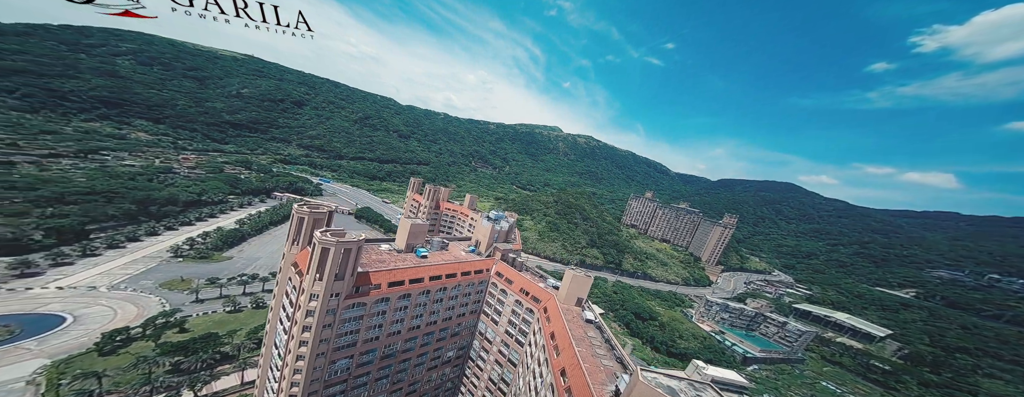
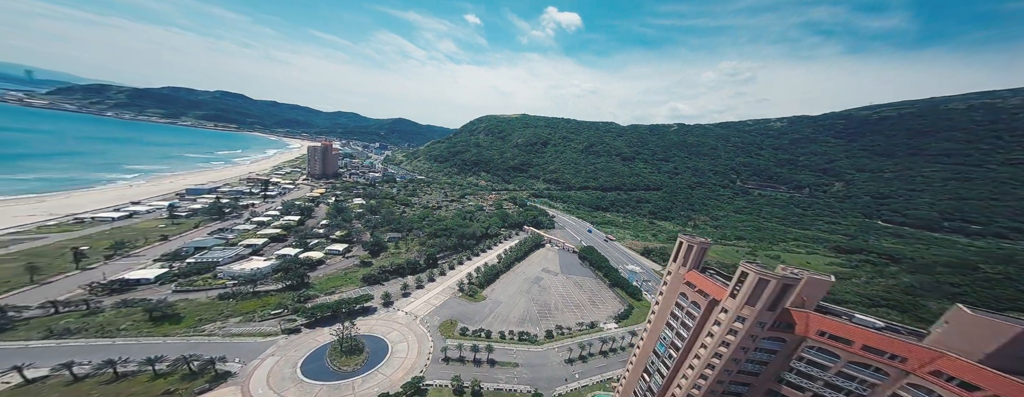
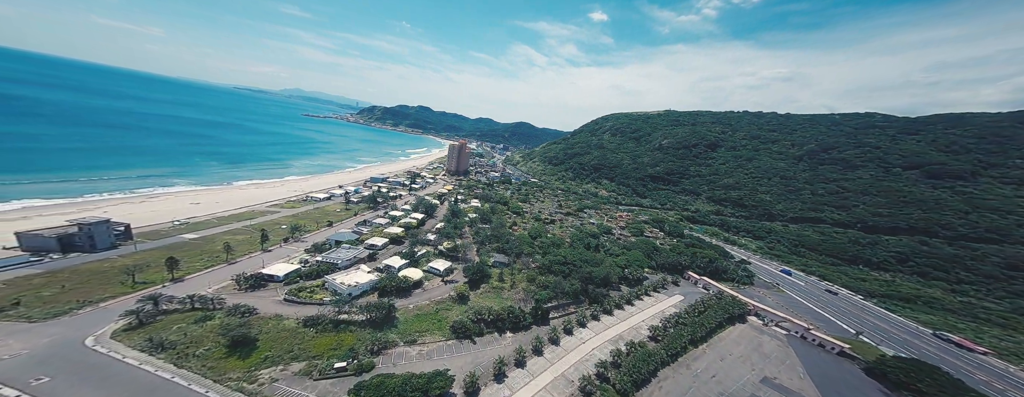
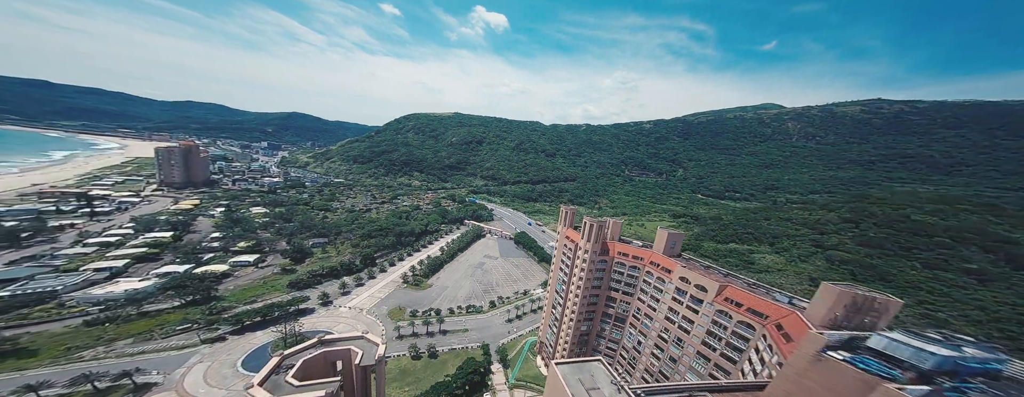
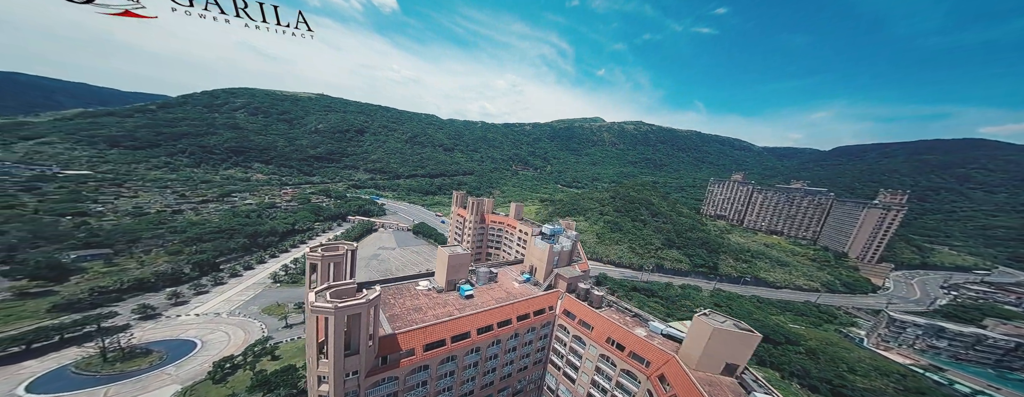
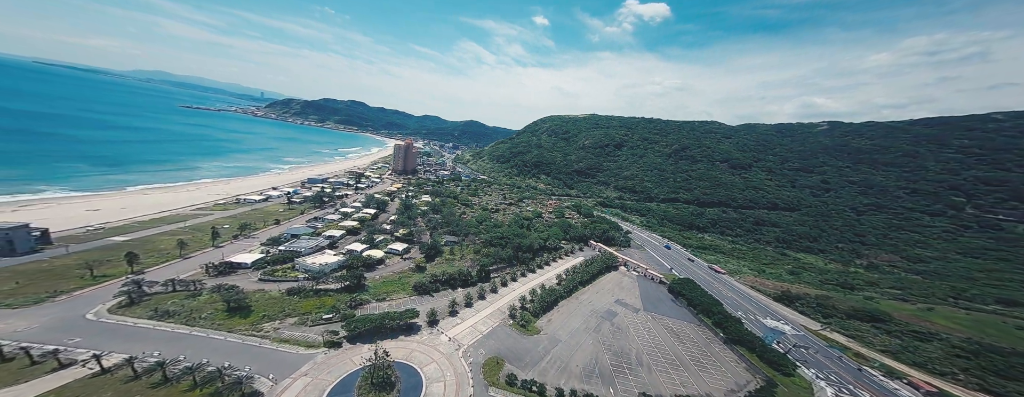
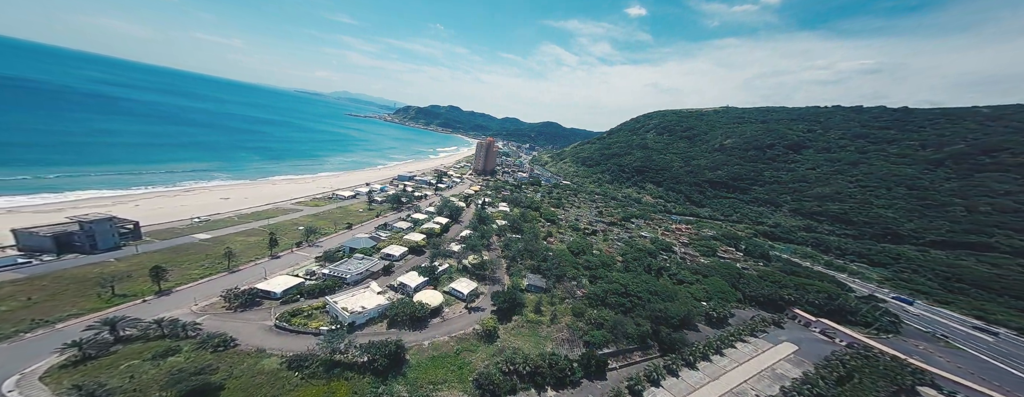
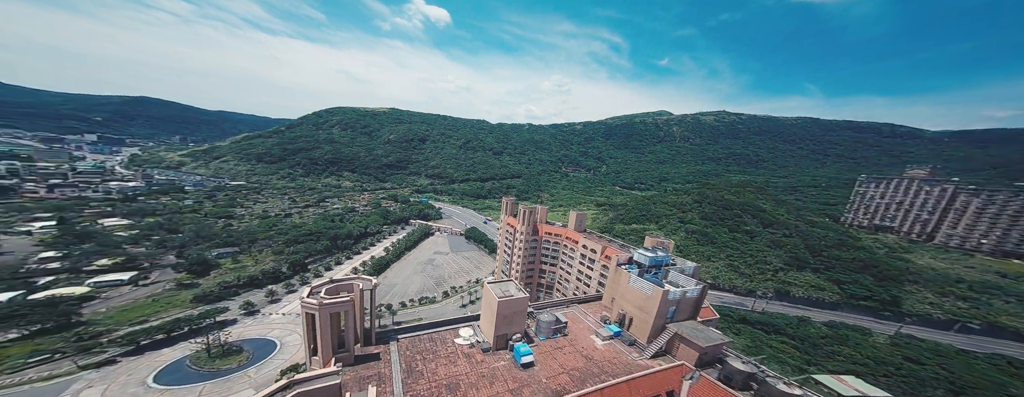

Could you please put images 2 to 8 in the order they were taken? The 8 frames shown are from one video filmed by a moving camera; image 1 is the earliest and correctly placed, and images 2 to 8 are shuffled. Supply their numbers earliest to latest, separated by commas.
5, 8, 4, 2, 6, 3, 7
